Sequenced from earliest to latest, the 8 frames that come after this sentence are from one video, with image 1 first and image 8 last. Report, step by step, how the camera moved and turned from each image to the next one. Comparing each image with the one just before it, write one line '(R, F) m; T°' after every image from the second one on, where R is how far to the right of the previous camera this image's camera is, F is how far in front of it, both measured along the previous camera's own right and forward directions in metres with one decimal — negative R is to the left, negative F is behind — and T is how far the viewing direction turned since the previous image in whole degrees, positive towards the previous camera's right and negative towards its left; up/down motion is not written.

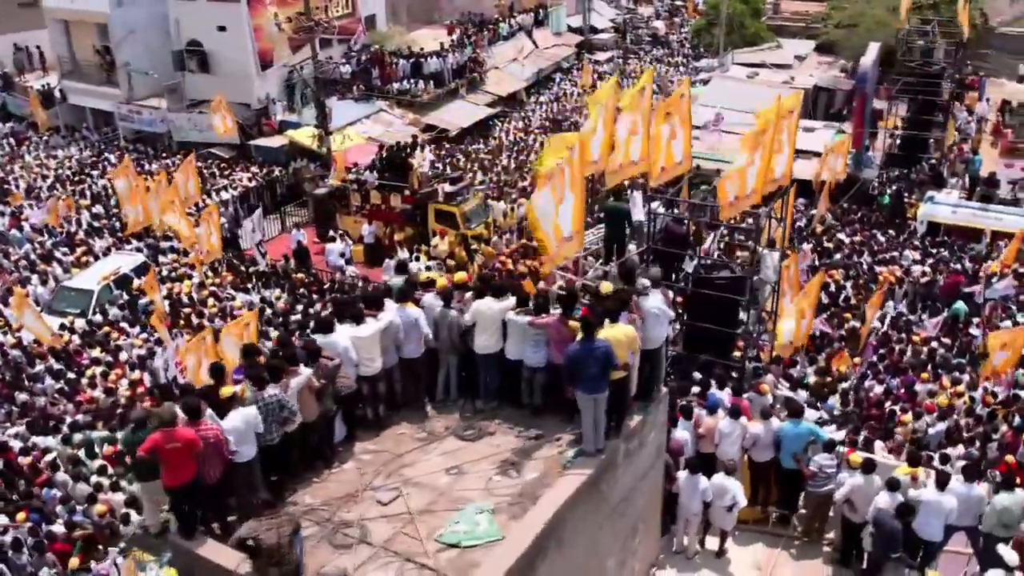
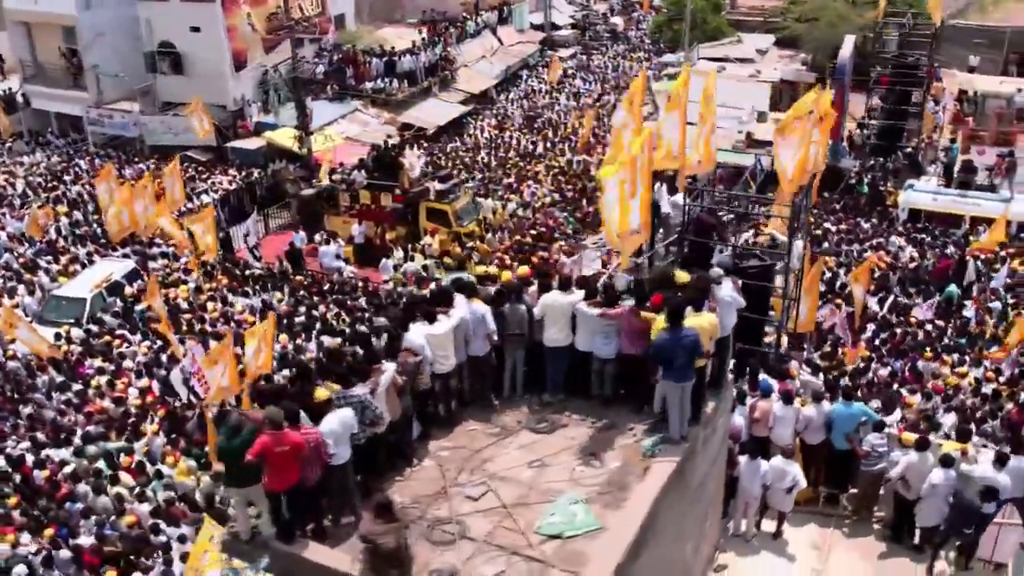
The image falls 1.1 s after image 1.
(-1.1, 0.0) m; +4°
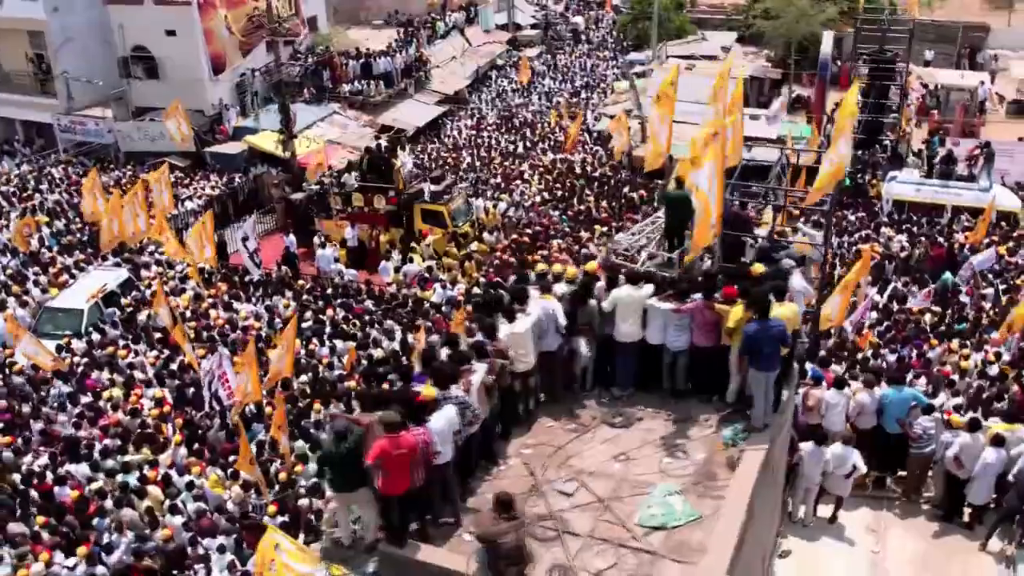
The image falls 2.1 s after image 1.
(-1.1, 0.0) m; +3°
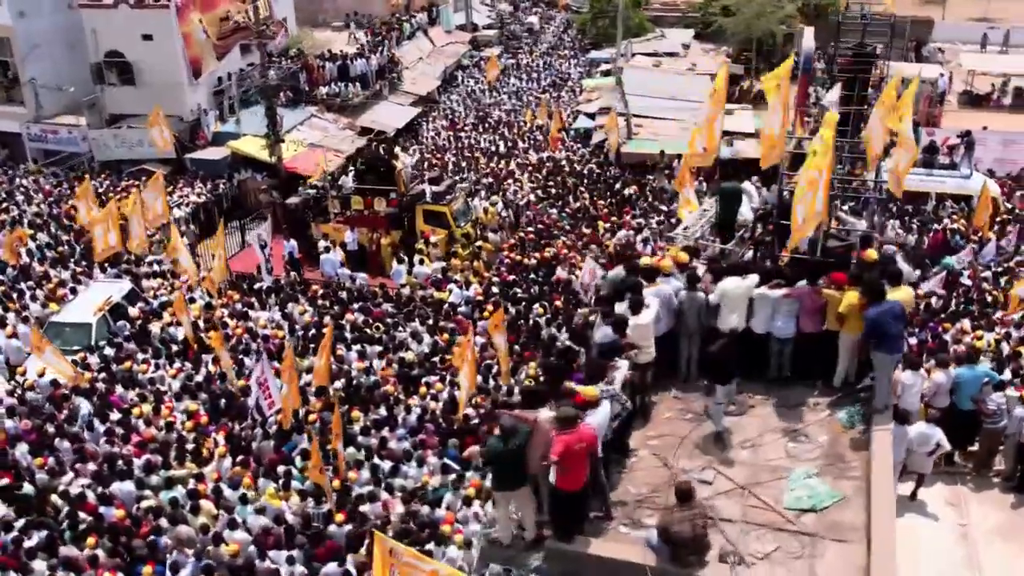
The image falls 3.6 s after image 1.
(-1.6, 0.0) m; +4°
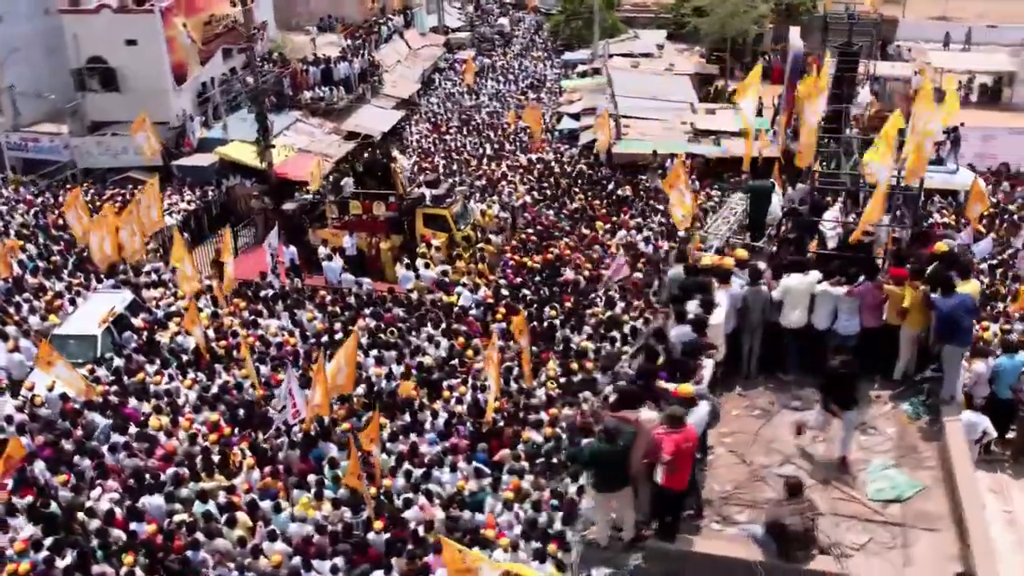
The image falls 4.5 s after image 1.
(-1.0, 0.0) m; +3°
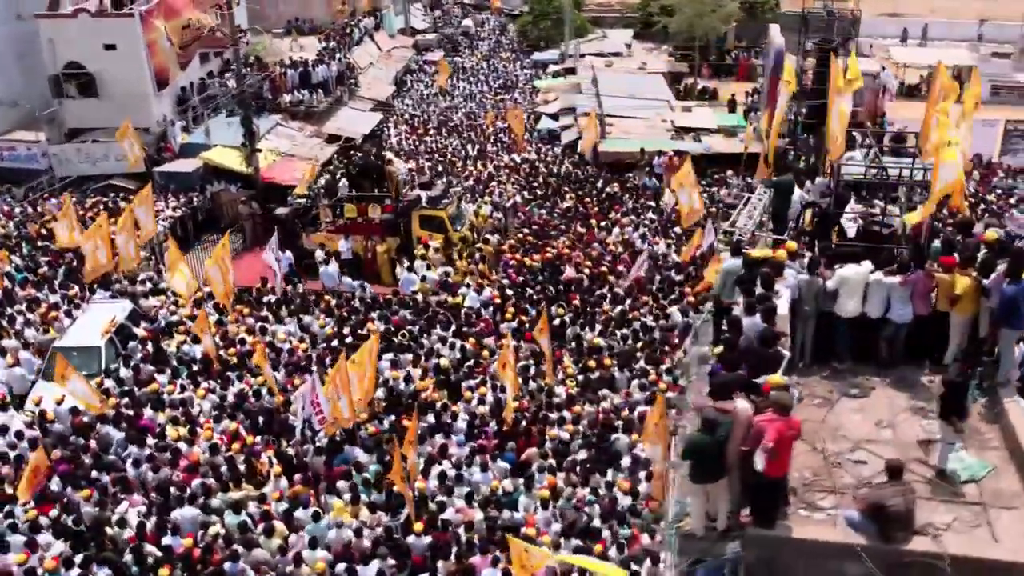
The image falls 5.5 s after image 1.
(-1.1, 0.0) m; +3°
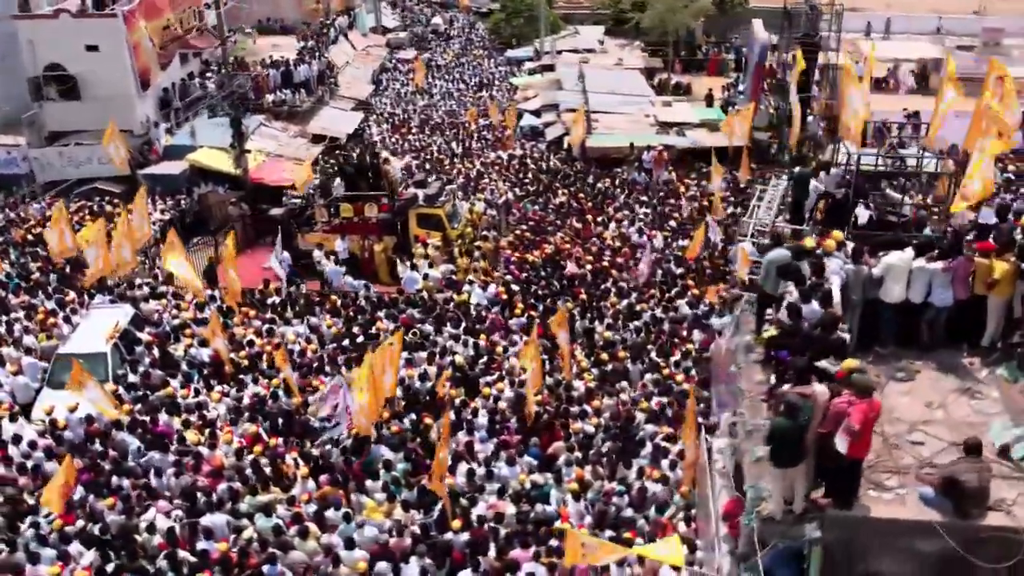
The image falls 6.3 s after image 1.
(-0.9, 0.0) m; +3°
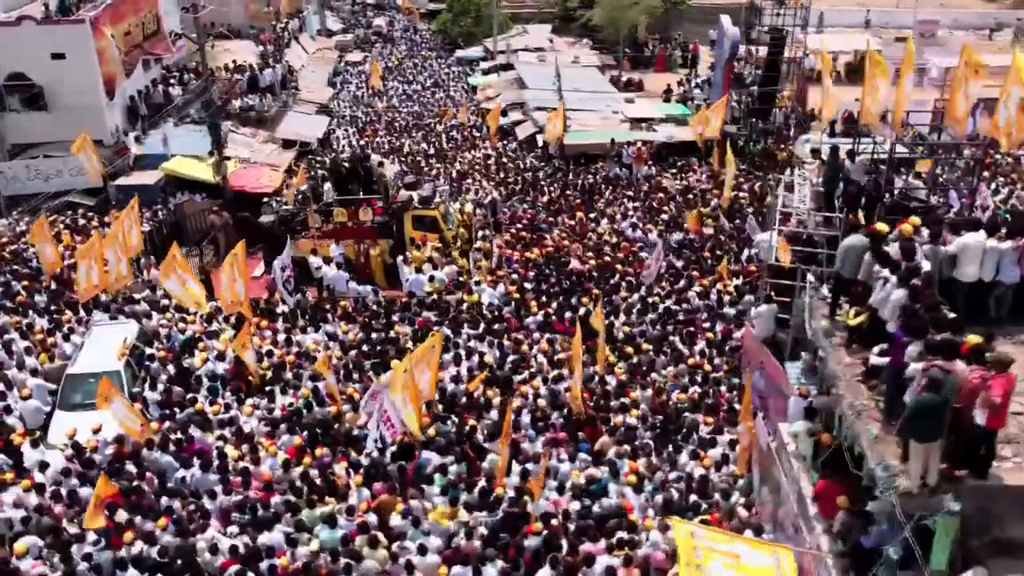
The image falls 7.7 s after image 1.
(-1.7, 0.0) m; +5°
